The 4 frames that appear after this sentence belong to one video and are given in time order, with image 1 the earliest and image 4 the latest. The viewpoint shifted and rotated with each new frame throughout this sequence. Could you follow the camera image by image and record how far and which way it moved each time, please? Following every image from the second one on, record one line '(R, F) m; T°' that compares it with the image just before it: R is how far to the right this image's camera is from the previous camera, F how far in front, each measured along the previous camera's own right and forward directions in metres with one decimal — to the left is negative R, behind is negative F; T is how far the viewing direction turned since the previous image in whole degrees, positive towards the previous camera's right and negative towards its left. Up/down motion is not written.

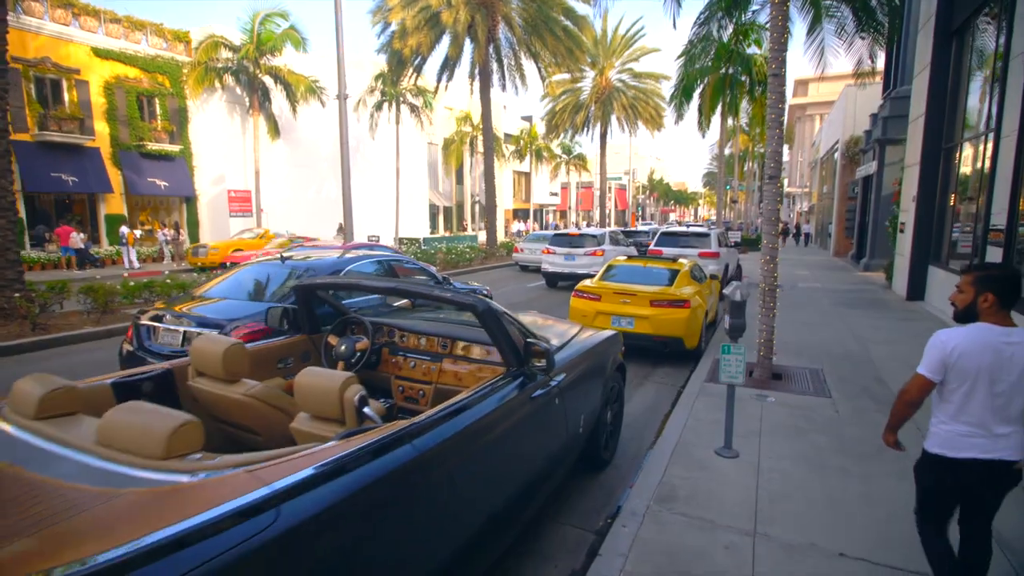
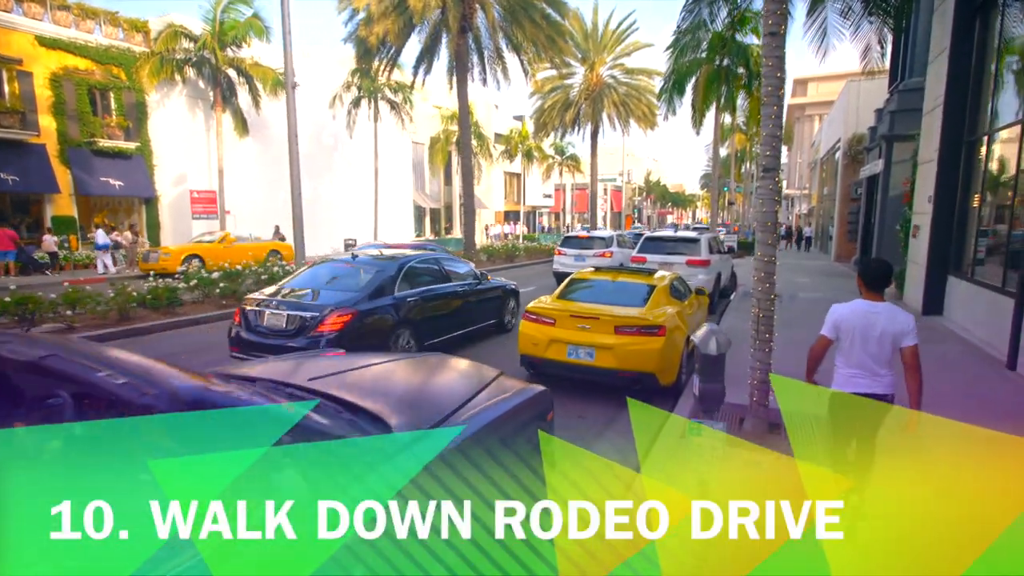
(+0.6, +1.3) m; 0°
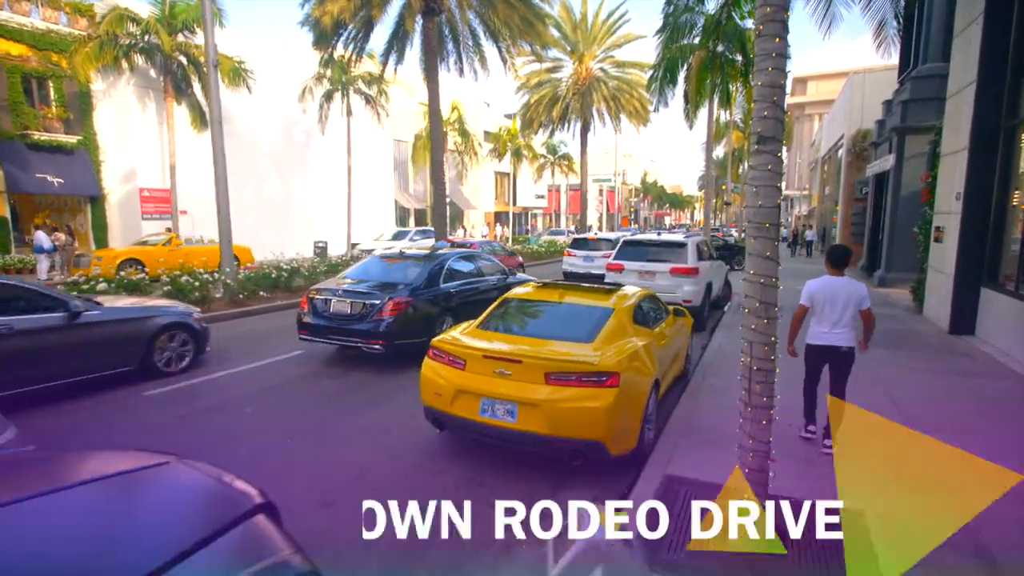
(+0.7, +1.6) m; 0°
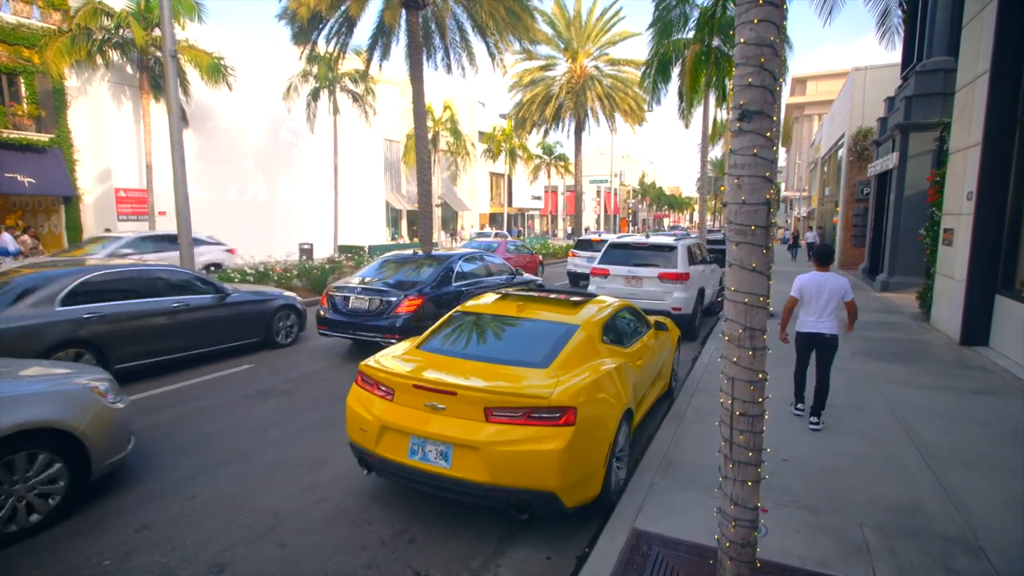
(+0.3, +0.6) m; 0°
